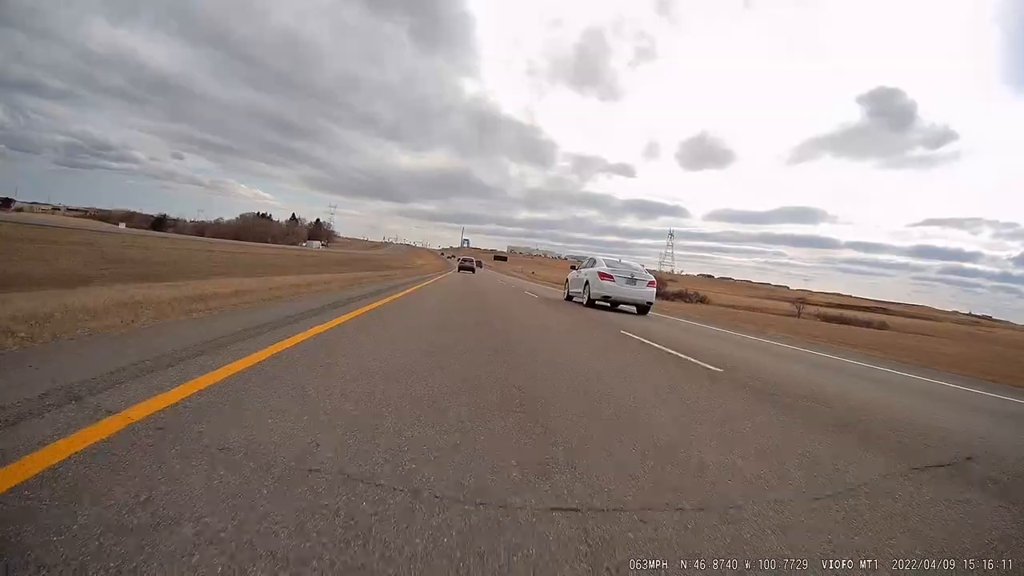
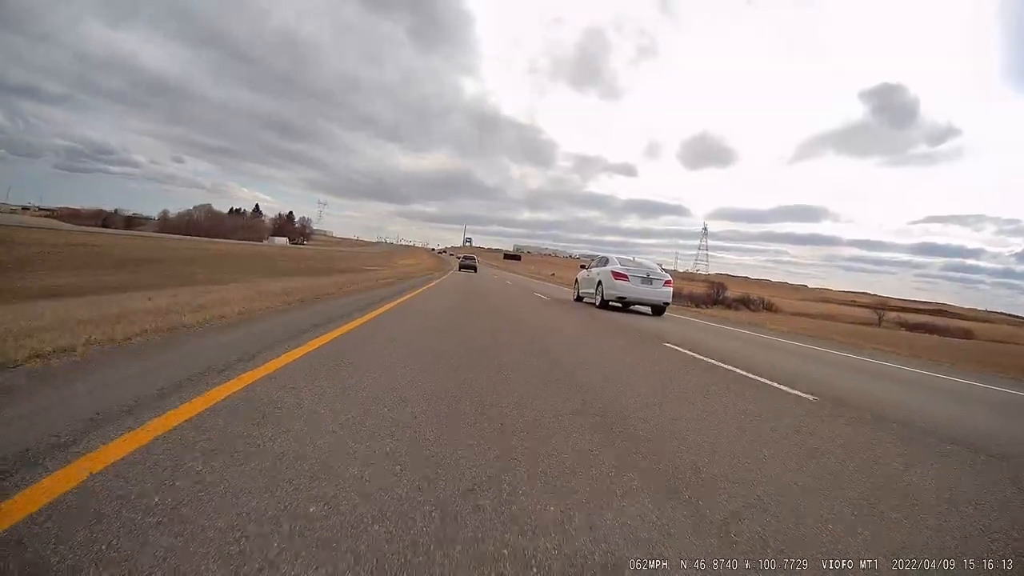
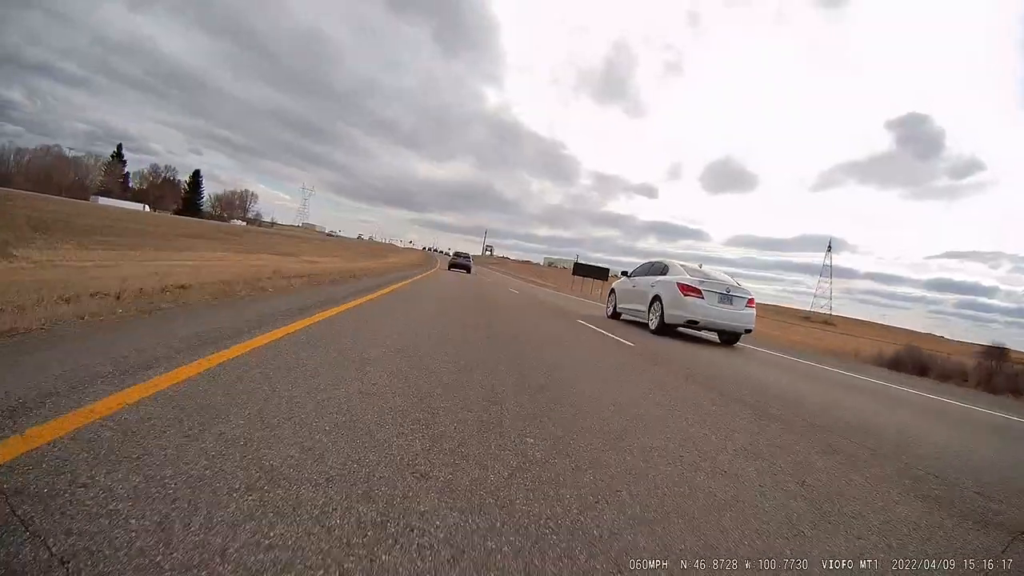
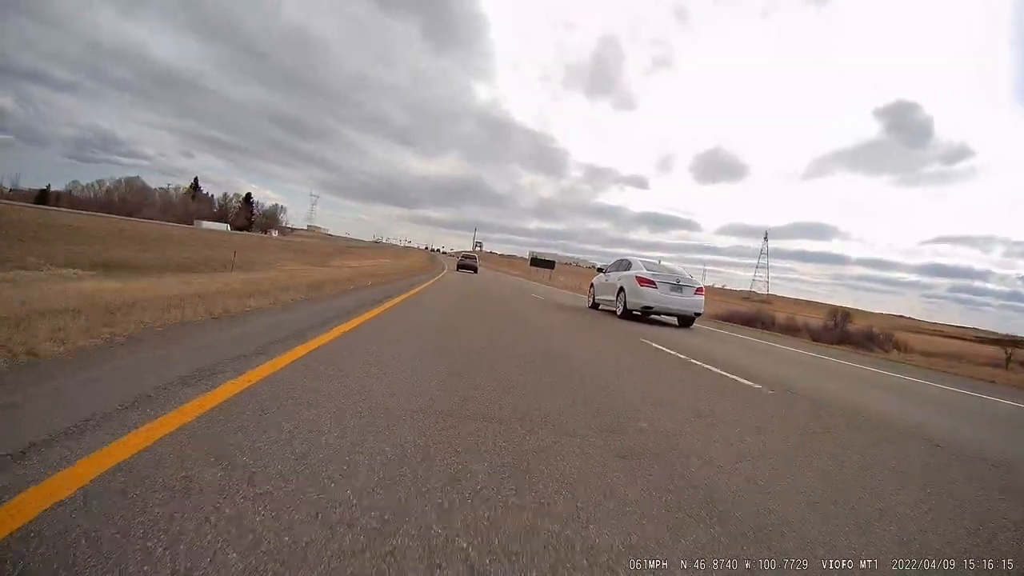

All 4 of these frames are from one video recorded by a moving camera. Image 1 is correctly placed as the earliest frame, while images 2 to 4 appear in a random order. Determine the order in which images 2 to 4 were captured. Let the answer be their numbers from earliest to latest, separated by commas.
2, 4, 3
